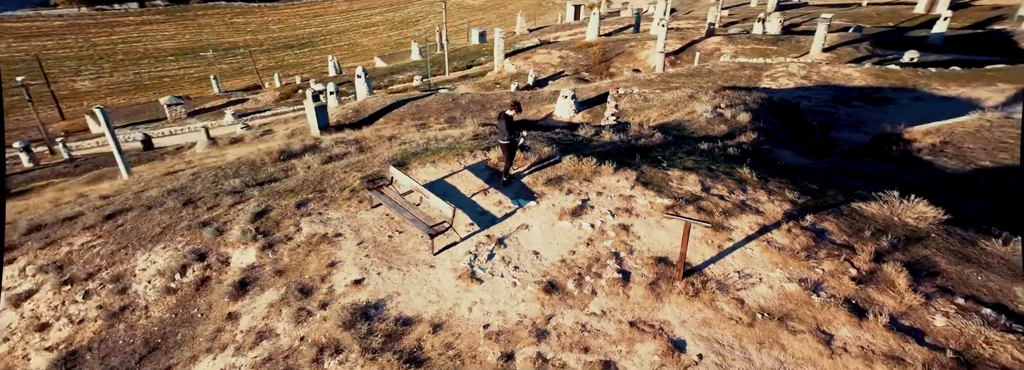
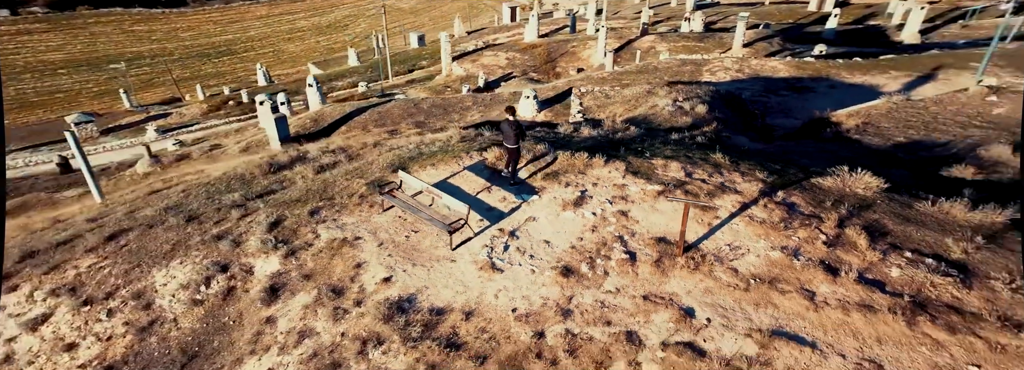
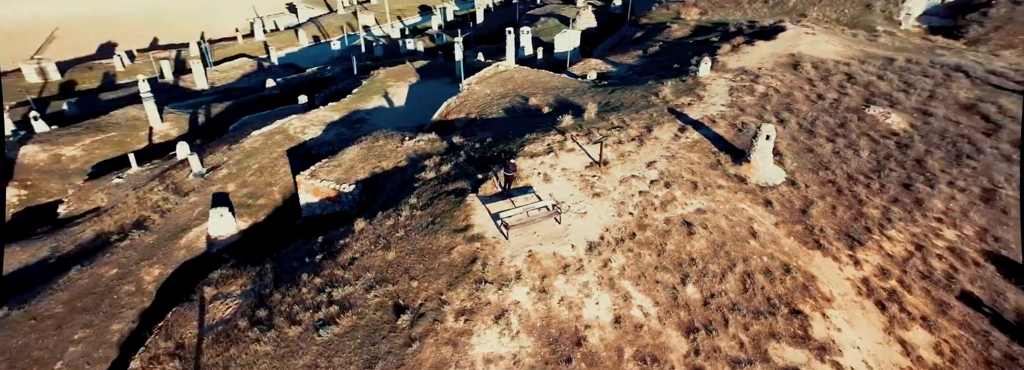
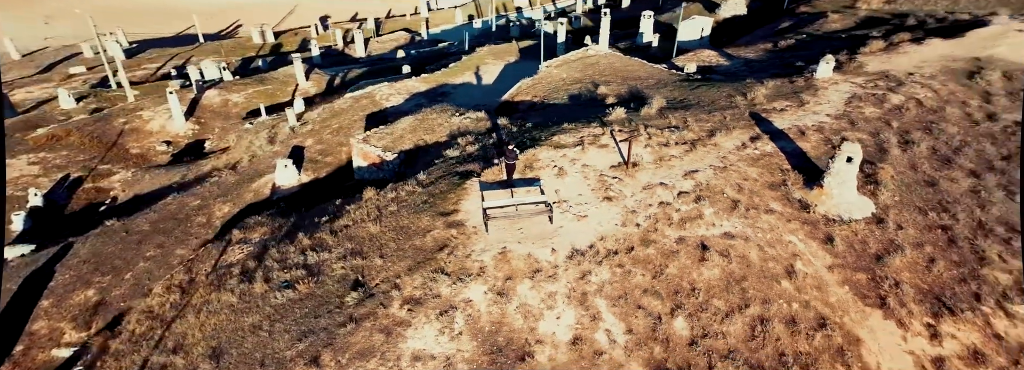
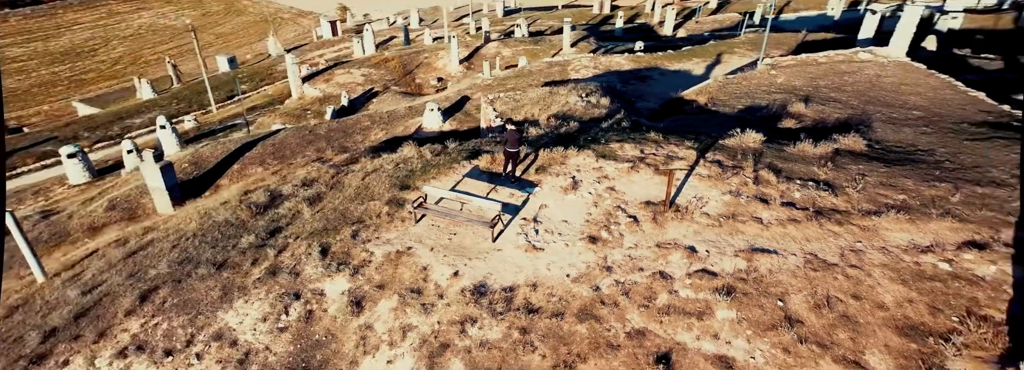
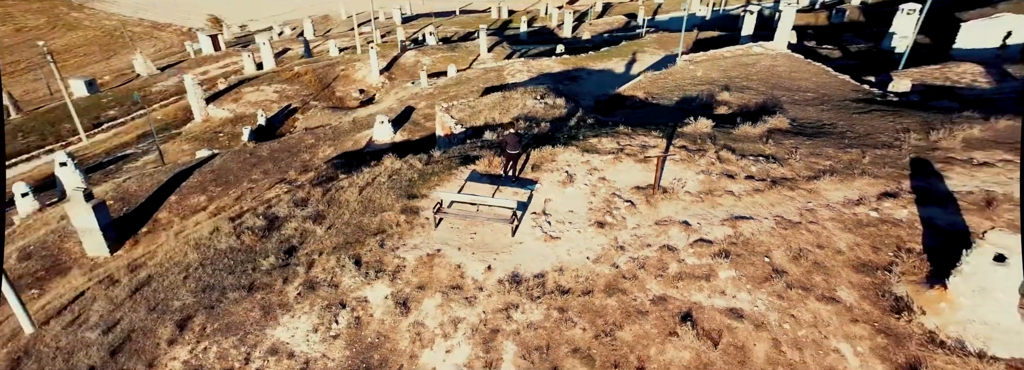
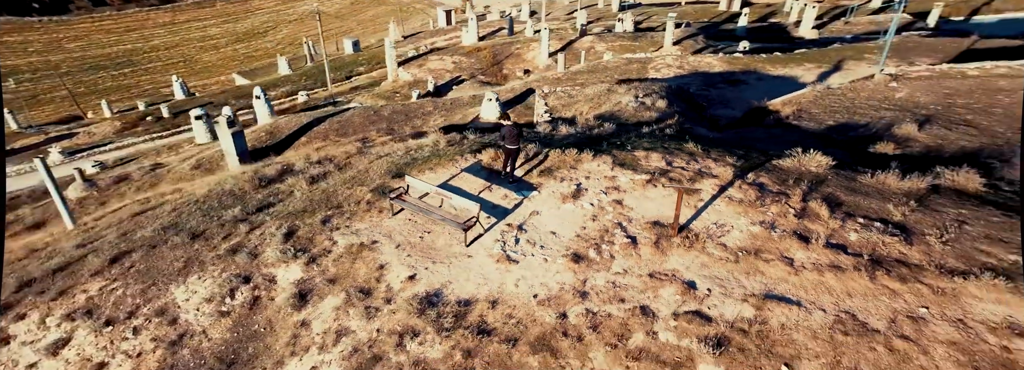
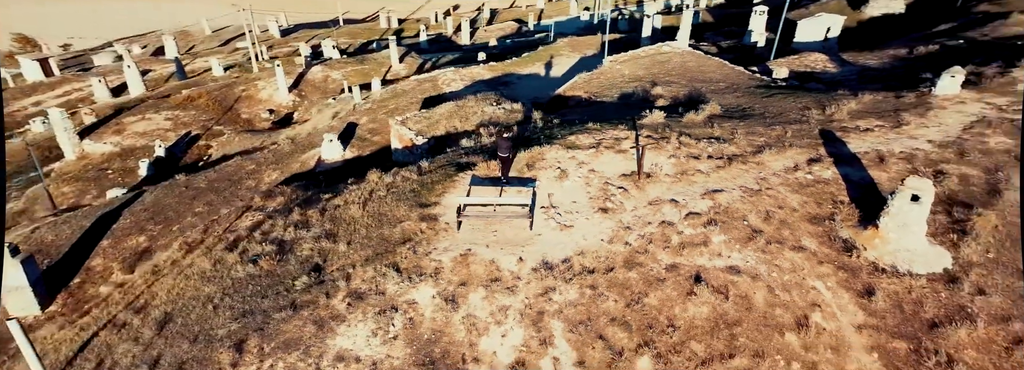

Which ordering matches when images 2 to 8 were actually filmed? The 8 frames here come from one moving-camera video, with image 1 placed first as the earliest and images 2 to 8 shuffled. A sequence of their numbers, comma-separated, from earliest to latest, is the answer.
2, 7, 5, 6, 8, 4, 3
